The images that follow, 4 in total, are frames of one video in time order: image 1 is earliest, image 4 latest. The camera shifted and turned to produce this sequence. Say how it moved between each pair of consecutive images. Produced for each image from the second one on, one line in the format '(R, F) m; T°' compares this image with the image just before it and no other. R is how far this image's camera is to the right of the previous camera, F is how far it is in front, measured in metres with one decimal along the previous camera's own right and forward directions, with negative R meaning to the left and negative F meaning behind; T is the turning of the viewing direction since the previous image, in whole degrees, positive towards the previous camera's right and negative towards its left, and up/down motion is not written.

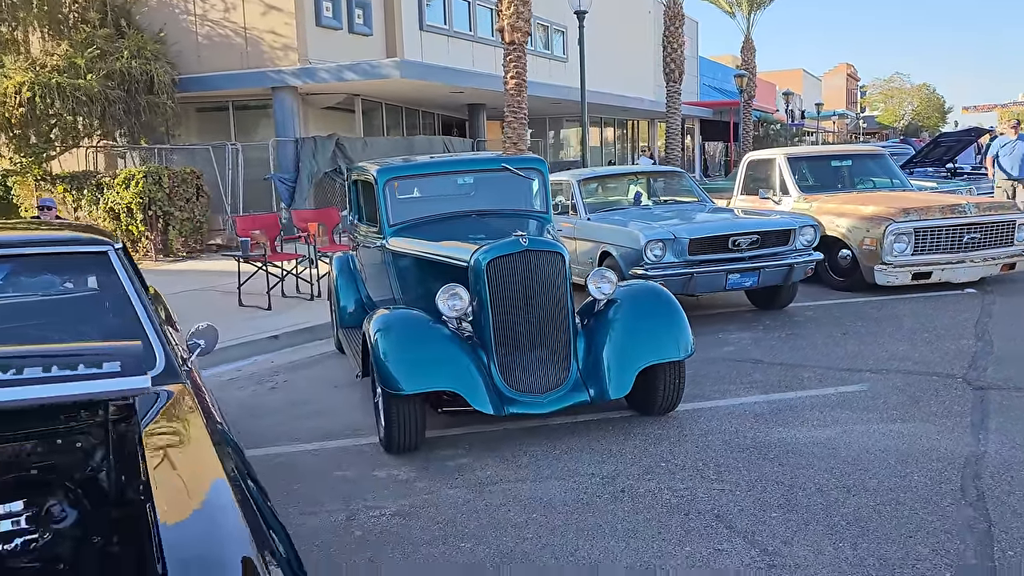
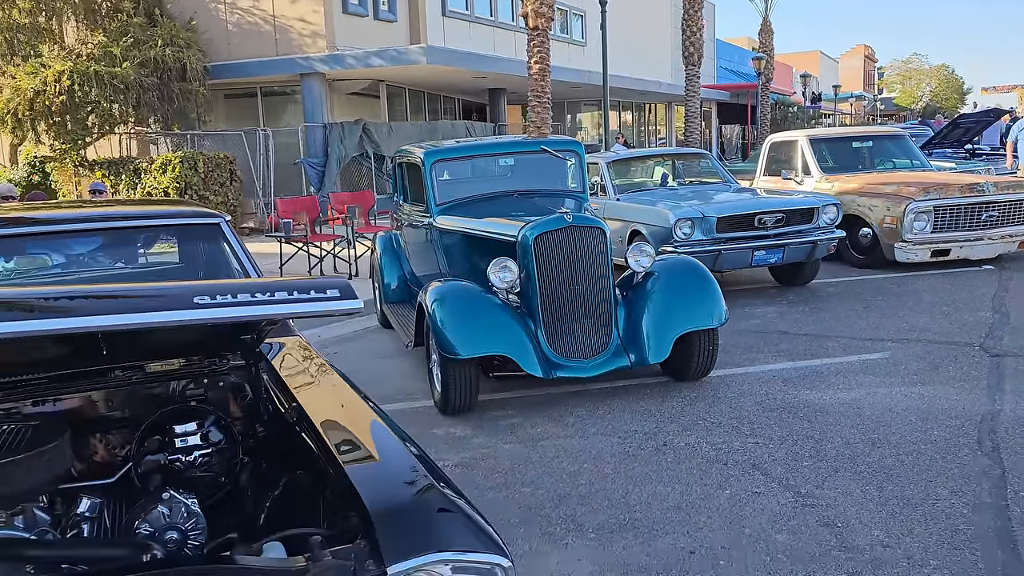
(-0.2, -0.4) m; -1°
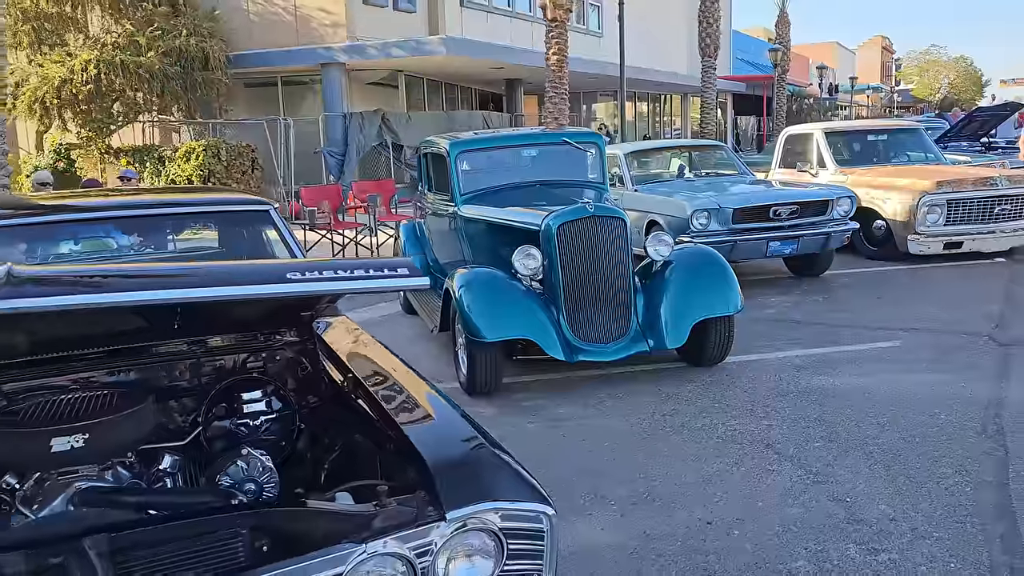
(-0.1, -0.2) m; -1°
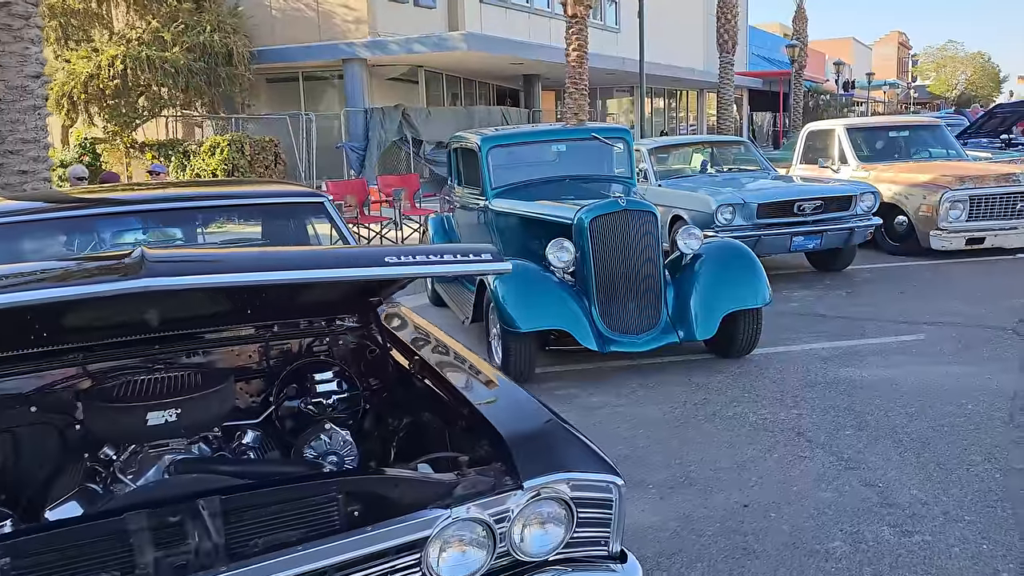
(-0.1, -0.1) m; -1°
